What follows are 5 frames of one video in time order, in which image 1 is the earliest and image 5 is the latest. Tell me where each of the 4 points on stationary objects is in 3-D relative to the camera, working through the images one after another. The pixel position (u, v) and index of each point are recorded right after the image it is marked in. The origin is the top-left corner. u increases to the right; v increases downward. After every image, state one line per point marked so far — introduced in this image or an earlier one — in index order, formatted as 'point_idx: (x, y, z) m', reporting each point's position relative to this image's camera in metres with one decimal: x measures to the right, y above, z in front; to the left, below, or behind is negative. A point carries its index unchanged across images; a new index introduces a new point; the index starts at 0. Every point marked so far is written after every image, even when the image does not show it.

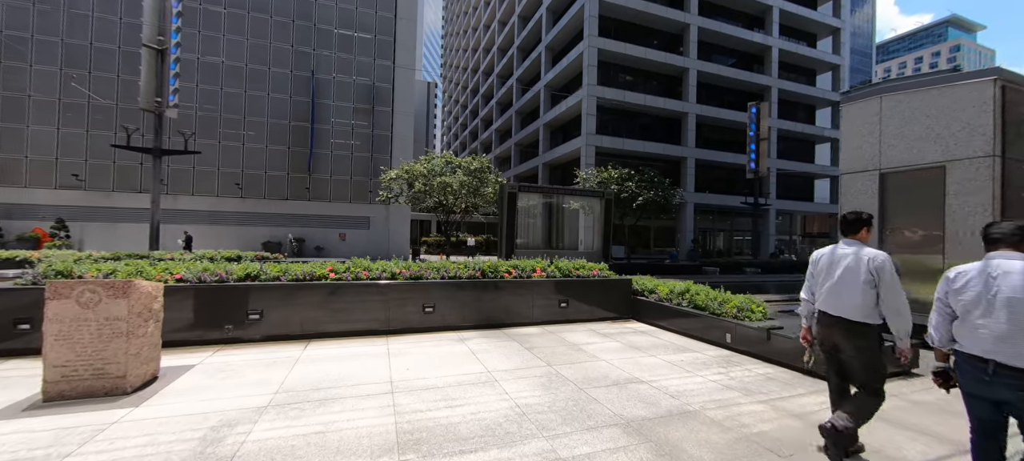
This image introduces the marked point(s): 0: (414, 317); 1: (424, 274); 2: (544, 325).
0: (-1.8, -1.6, +6.8) m
1: (-1.7, -0.9, +7.1) m
2: (+0.6, -2.0, +7.8) m
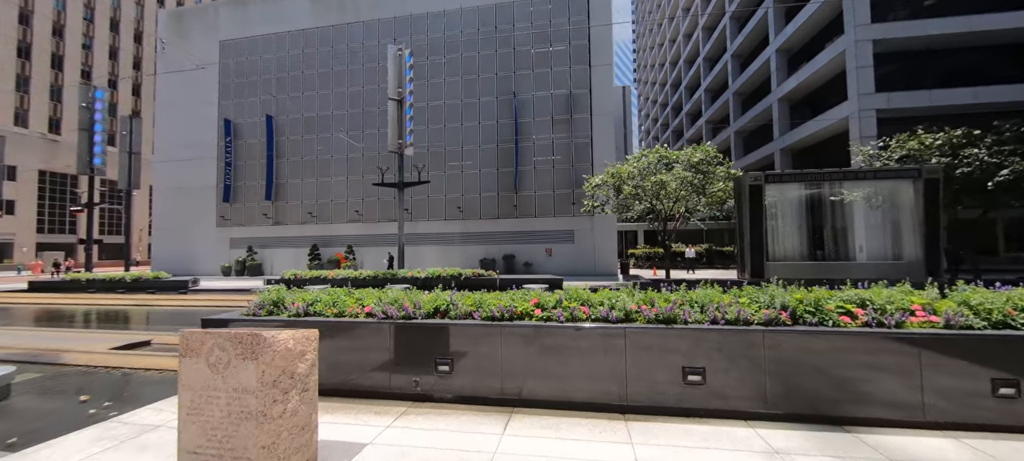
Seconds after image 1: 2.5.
0: (+1.7, -1.7, +4.0) m
1: (+1.9, -1.0, +4.2) m
2: (+4.3, -2.0, +3.6) m
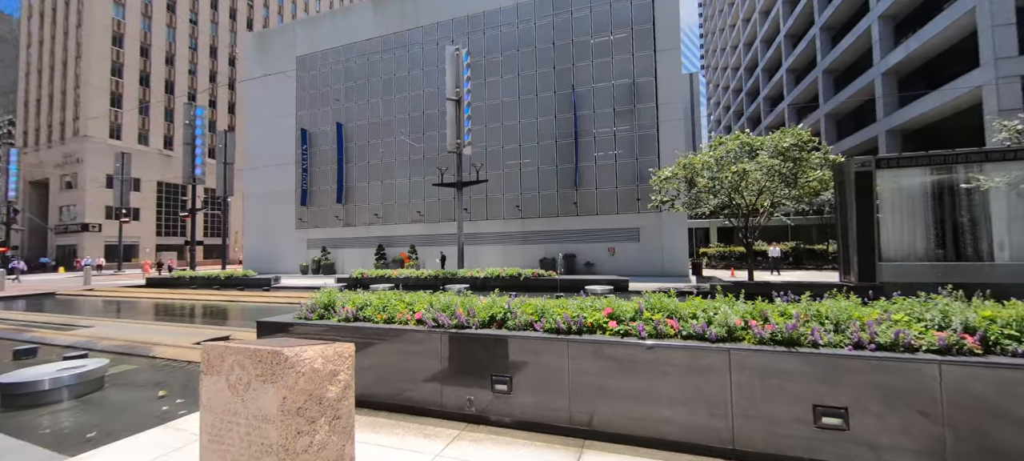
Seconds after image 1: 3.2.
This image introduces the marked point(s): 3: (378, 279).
0: (+2.3, -1.6, +3.0) m
1: (+2.5, -0.9, +3.2) m
2: (+4.8, -1.9, +2.3) m
3: (-6.7, -2.4, +18.3) m
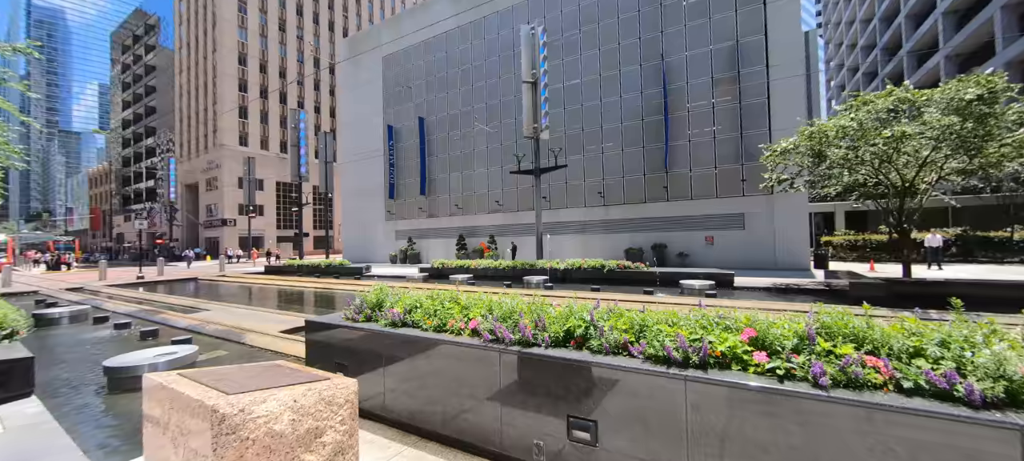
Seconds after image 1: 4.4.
0: (+2.7, -1.5, +1.5) m
1: (+3.0, -0.8, +1.6) m
2: (+5.0, -1.7, +0.2) m
3: (-2.7, -1.9, +18.4) m
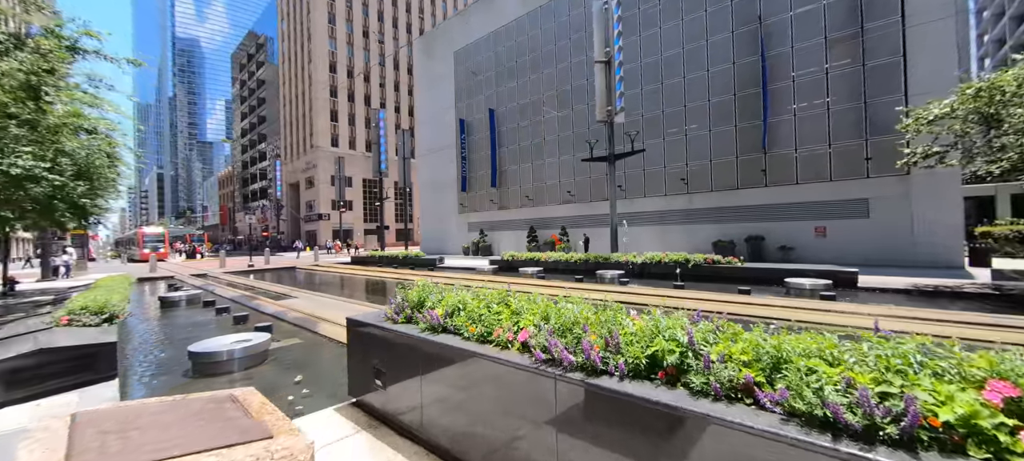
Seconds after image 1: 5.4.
0: (+2.7, -1.4, +0.2) m
1: (+3.0, -0.7, +0.3) m
2: (+4.8, -1.7, -1.5) m
3: (+0.8, -1.5, +17.9) m
